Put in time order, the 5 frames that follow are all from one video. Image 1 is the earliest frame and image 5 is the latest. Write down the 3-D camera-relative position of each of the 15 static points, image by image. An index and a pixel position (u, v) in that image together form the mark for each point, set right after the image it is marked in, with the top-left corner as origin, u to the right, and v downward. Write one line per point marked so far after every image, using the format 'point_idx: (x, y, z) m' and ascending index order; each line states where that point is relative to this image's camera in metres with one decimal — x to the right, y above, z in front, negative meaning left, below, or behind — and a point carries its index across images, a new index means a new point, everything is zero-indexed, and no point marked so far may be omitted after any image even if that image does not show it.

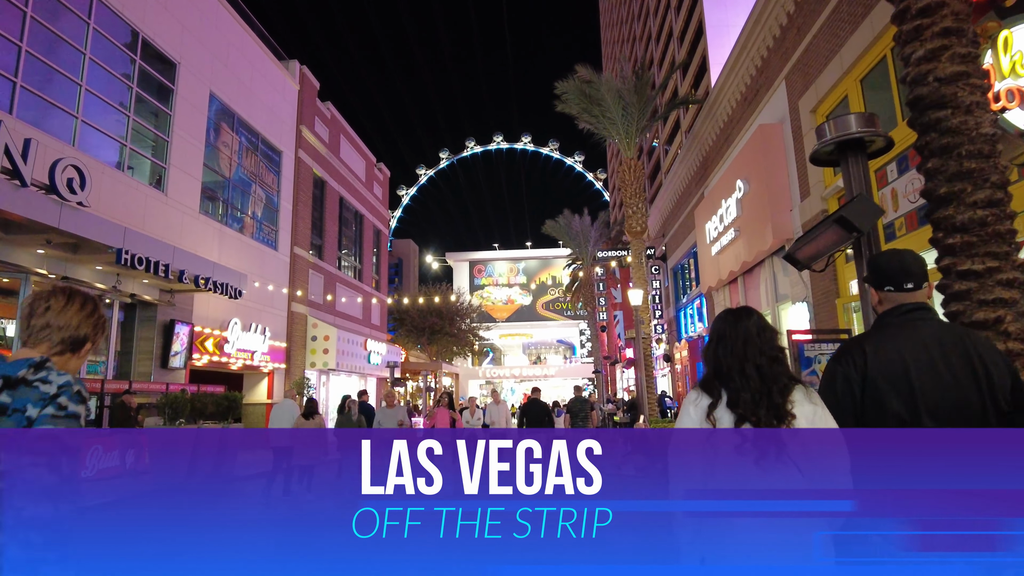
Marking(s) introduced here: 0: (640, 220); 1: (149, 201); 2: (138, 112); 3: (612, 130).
0: (+3.9, +2.1, +18.9) m
1: (-9.0, +2.2, +15.3) m
2: (-9.3, +4.4, +15.3) m
3: (+3.2, +5.1, +19.8) m
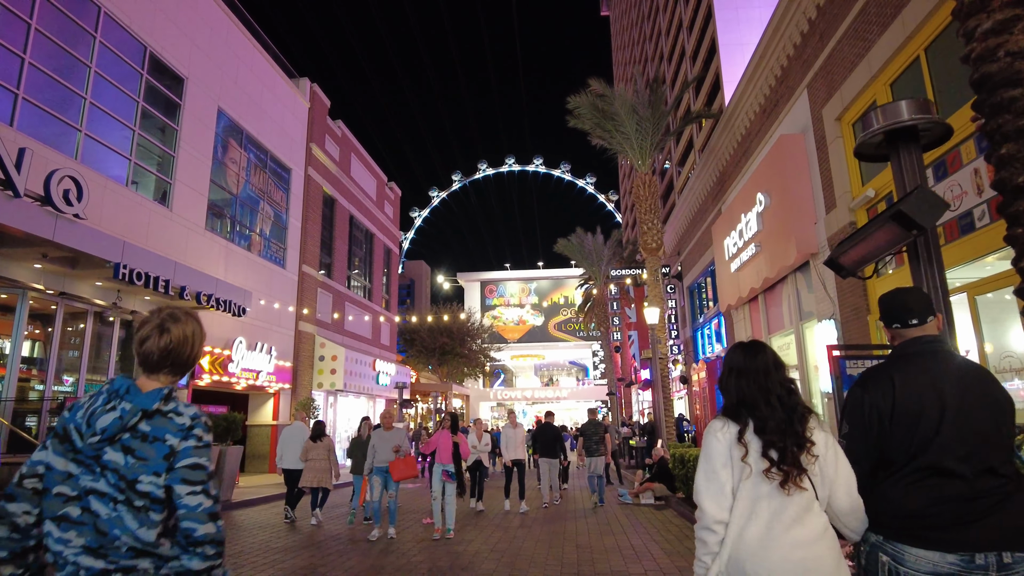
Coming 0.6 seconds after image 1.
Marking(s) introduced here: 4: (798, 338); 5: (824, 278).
0: (+4.3, +1.5, +18.4) m
1: (-8.7, +1.7, +15.0) m
2: (-9.0, +4.0, +15.1) m
3: (+3.6, +4.5, +19.4) m
4: (+6.2, -1.1, +13.6) m
5: (+6.0, +0.2, +12.0) m
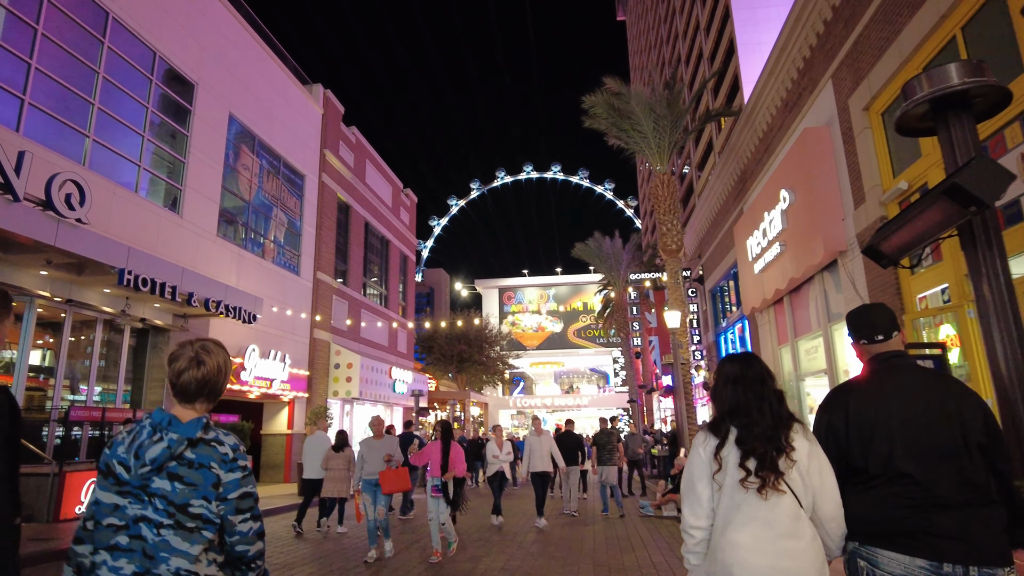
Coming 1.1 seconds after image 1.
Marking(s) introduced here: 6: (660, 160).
0: (+4.7, +1.5, +17.8) m
1: (-8.4, +1.6, +14.9) m
2: (-8.7, +3.8, +15.0) m
3: (+4.0, +4.4, +18.9) m
4: (+6.6, -1.1, +13.0) m
5: (+6.2, +0.2, +11.4) m
6: (+4.5, +3.9, +18.7) m
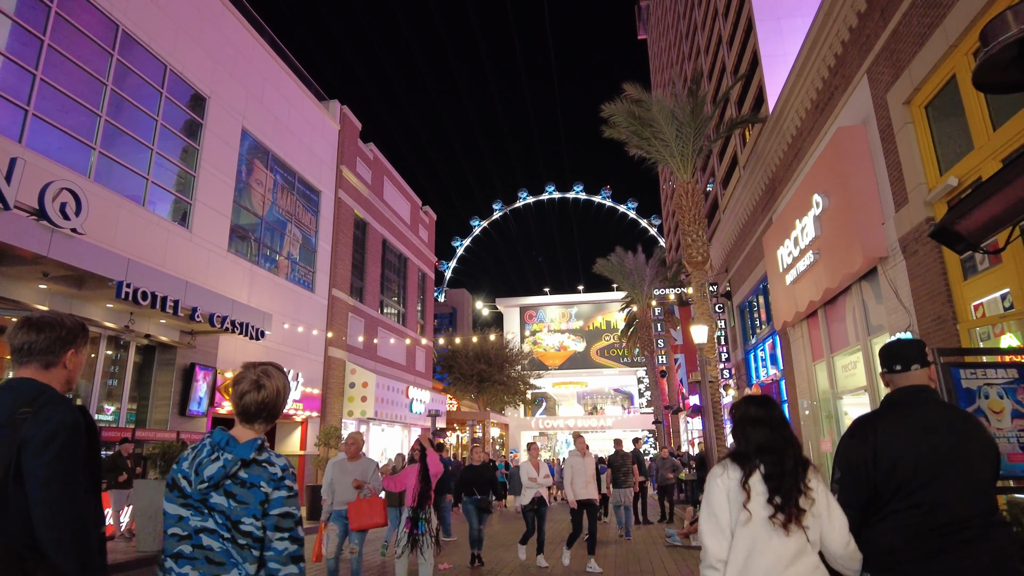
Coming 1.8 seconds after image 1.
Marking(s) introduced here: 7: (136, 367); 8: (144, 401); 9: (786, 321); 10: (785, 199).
0: (+5.2, +1.1, +17.0) m
1: (-8.0, +1.2, +14.6) m
2: (-8.4, +3.4, +14.8) m
3: (+4.5, +4.0, +18.2) m
4: (+6.9, -1.3, +12.0) m
5: (+6.5, +0.1, +10.5) m
6: (+5.0, +3.5, +17.9) m
7: (-8.5, -1.8, +14.0) m
8: (-8.4, -2.5, +14.1) m
9: (+7.0, -0.8, +15.9) m
10: (+7.2, +2.4, +16.3) m
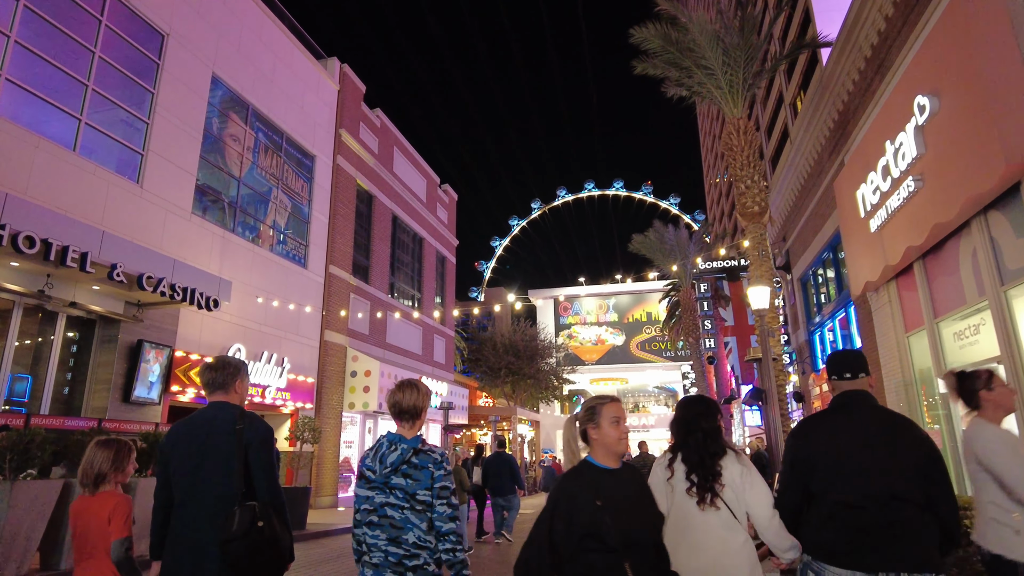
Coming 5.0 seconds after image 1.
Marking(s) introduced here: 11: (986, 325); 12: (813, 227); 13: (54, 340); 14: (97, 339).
0: (+5.4, +2.0, +13.8) m
1: (-7.9, +1.9, +12.2) m
2: (-8.3, +4.1, +12.5) m
3: (+4.8, +4.9, +15.0) m
4: (+6.8, -0.3, +8.7) m
5: (+6.3, +1.0, +7.2) m
6: (+5.2, +4.4, +14.7) m
7: (-8.3, -1.1, +11.6) m
8: (-8.2, -1.8, +11.8) m
9: (+7.3, +0.1, +12.6) m
10: (+7.3, +3.3, +12.9) m
11: (+7.1, -0.6, +9.3) m
12: (+8.7, +1.8, +17.9) m
13: (-8.3, -0.9, +11.3) m
14: (-8.1, -1.0, +12.1) m
